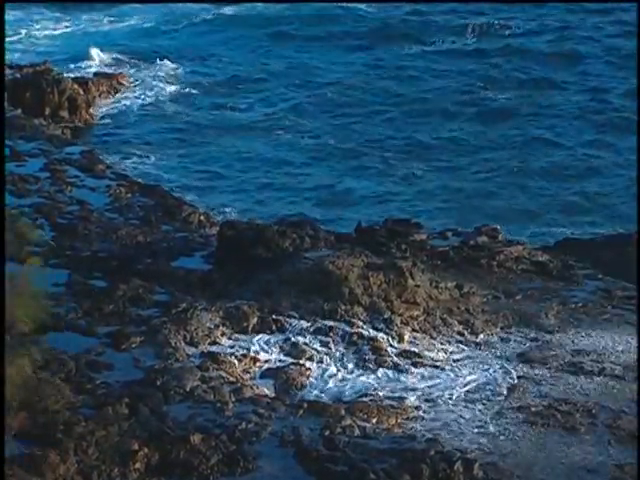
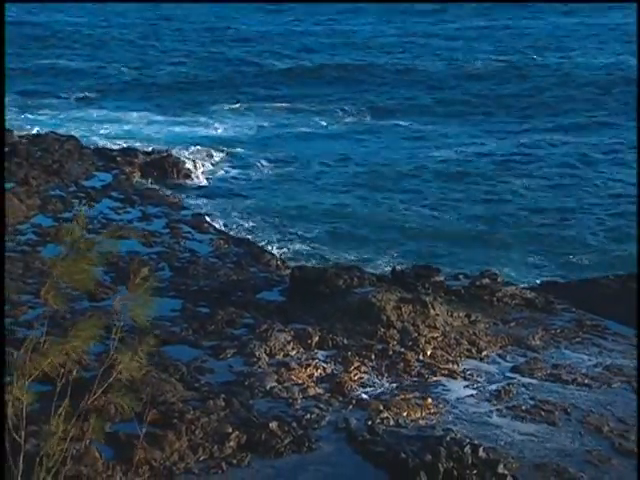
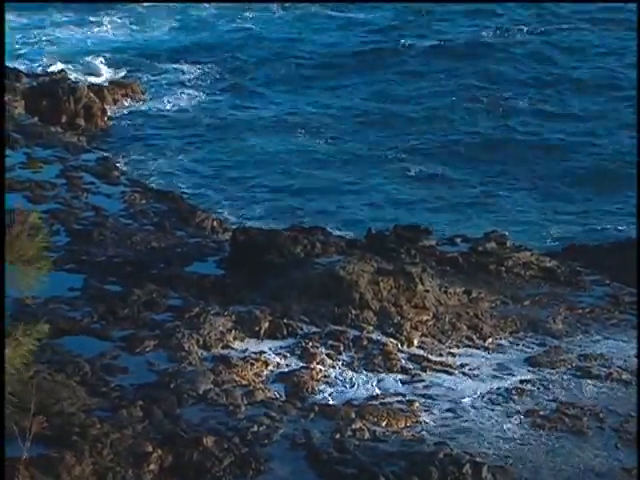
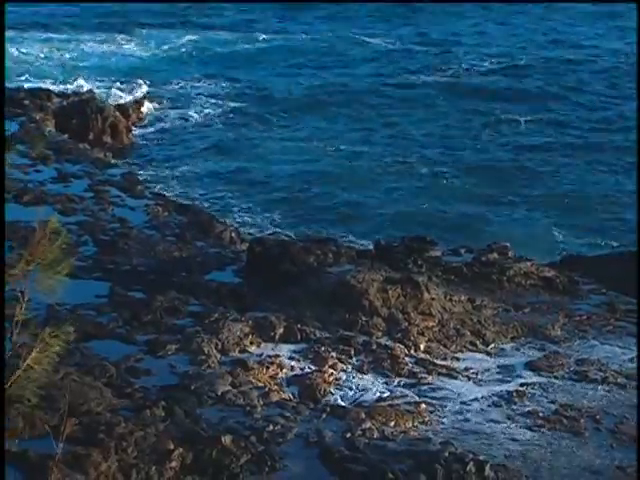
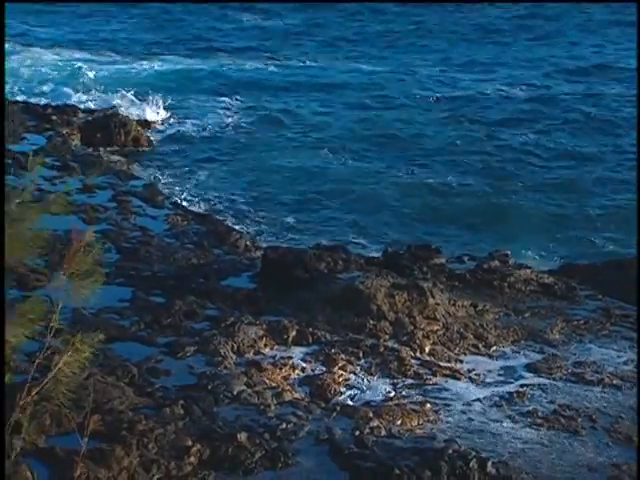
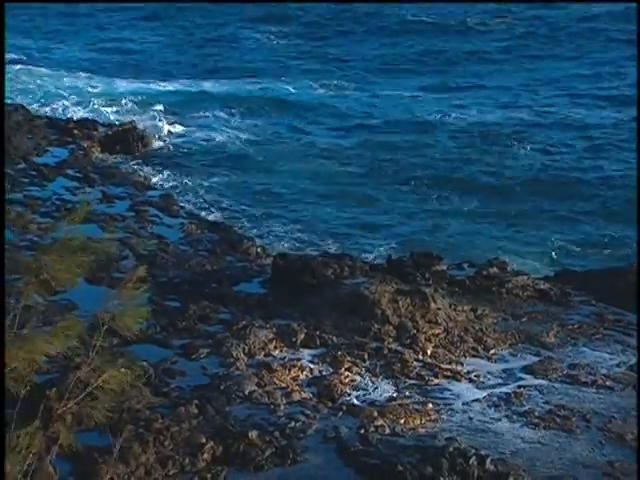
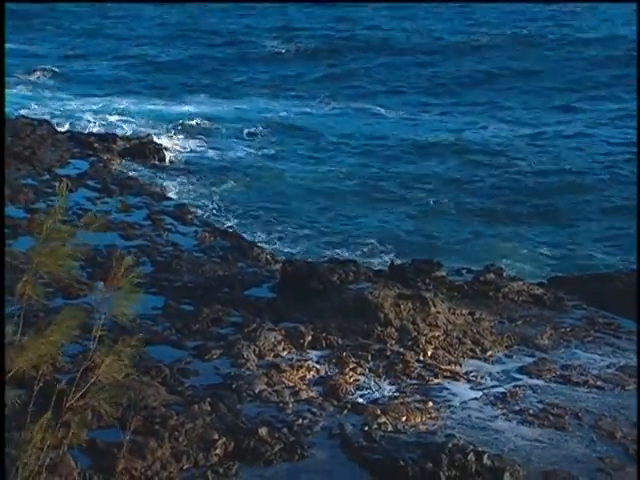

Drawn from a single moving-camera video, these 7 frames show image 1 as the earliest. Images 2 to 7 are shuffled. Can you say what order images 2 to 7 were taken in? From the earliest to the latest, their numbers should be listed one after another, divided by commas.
3, 4, 5, 6, 7, 2
